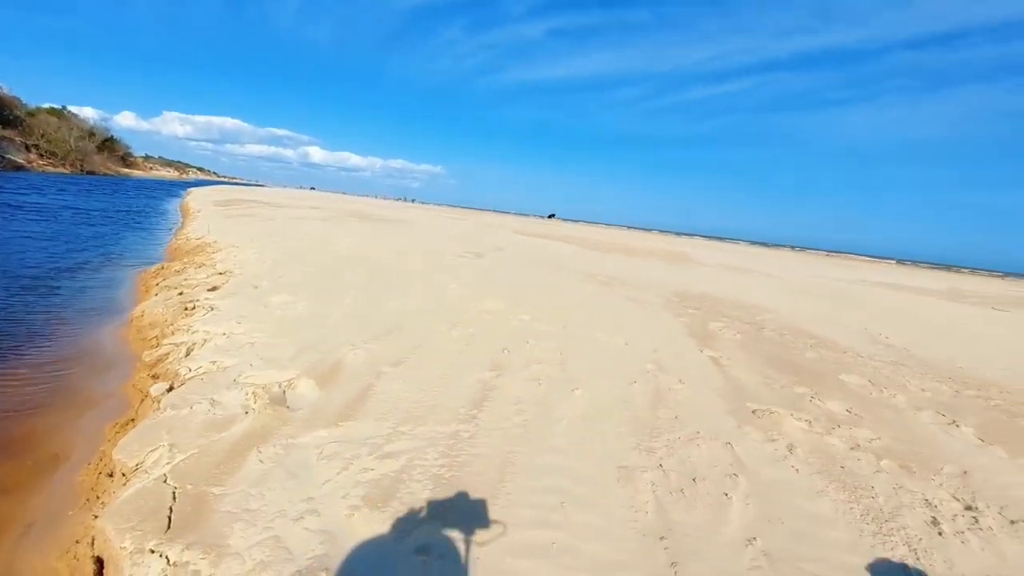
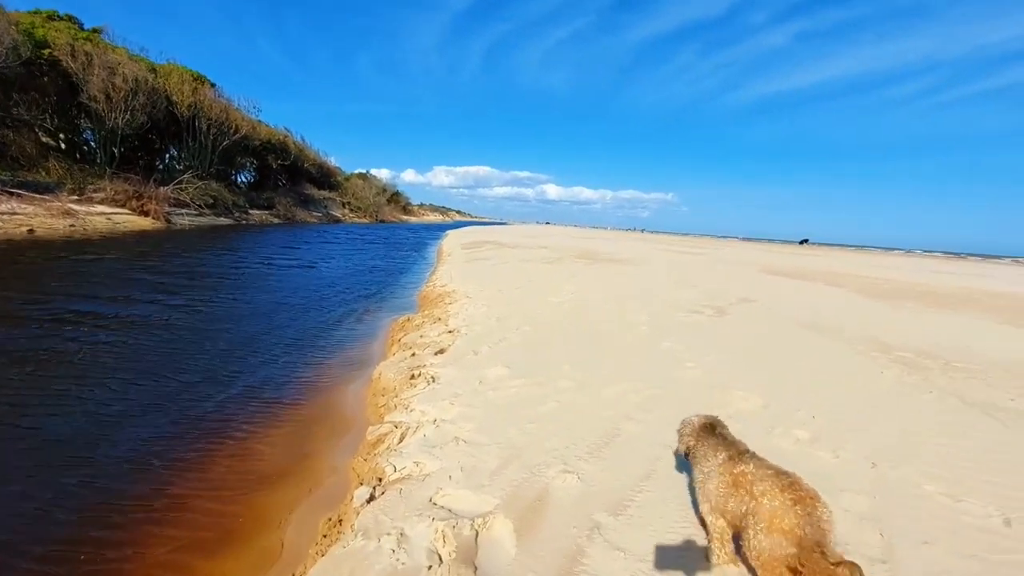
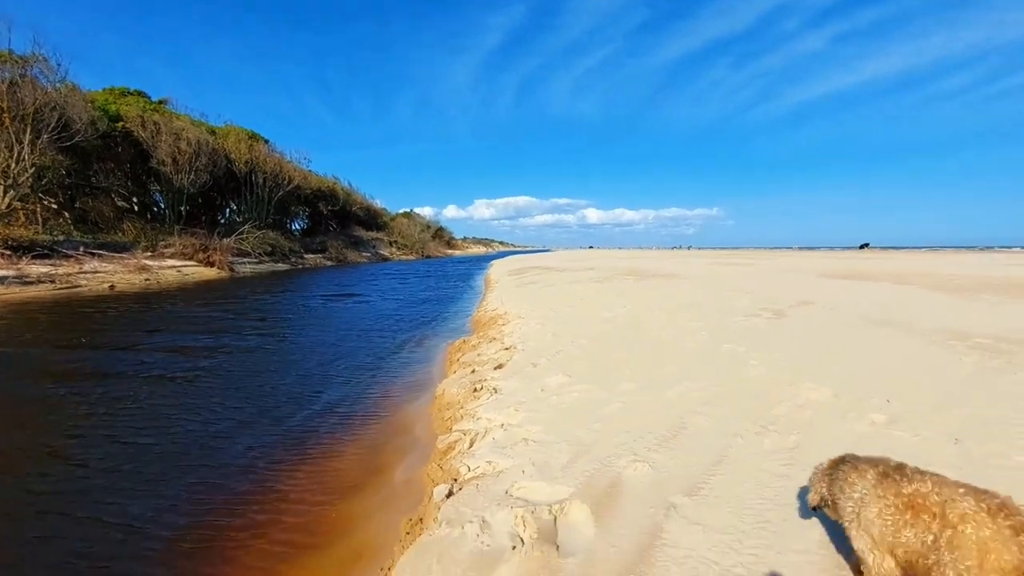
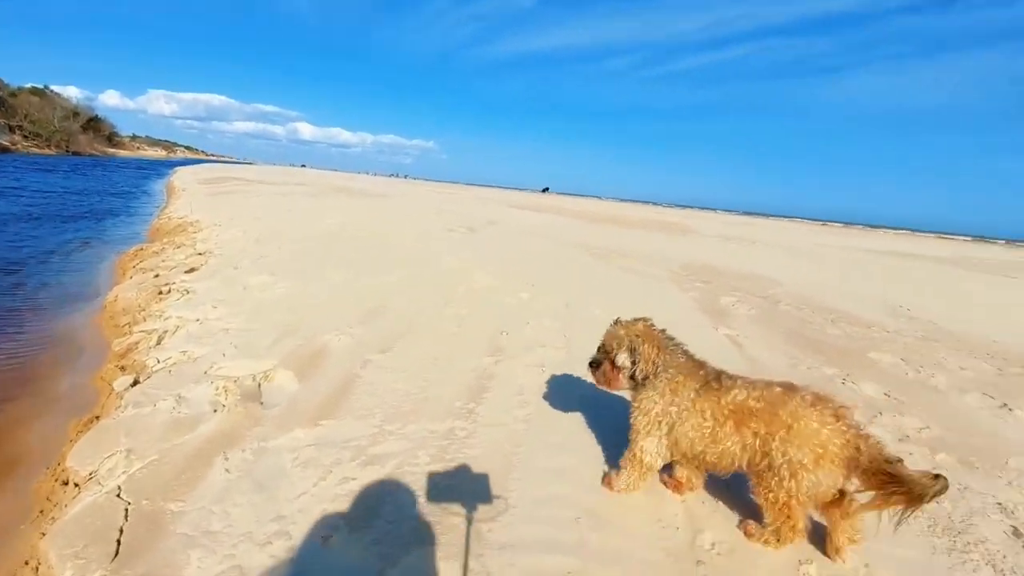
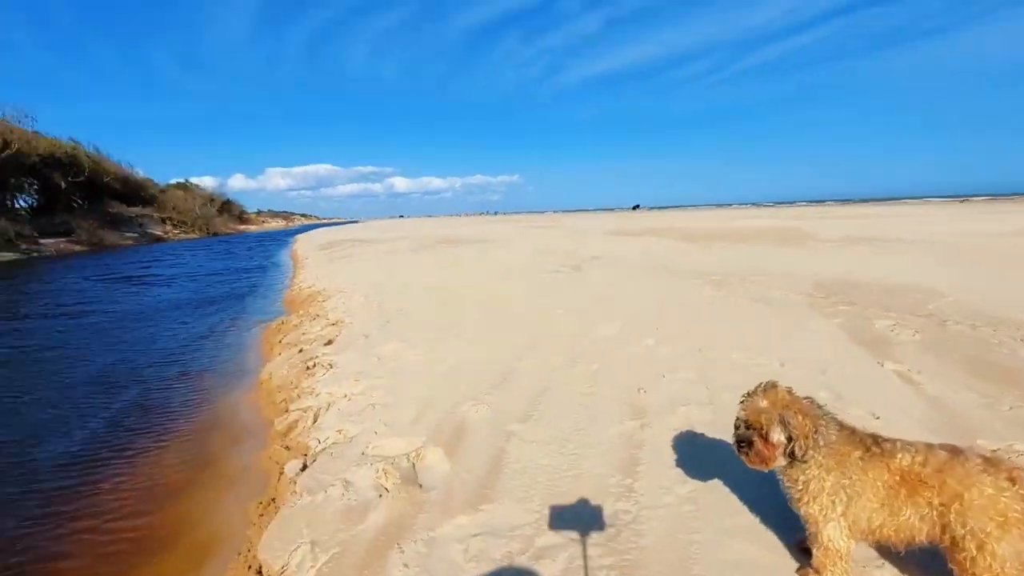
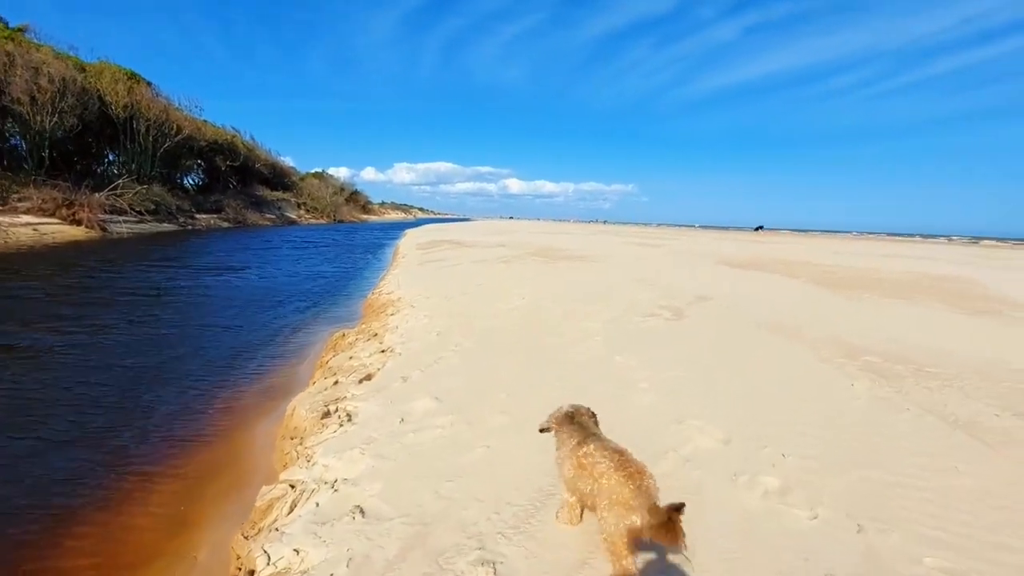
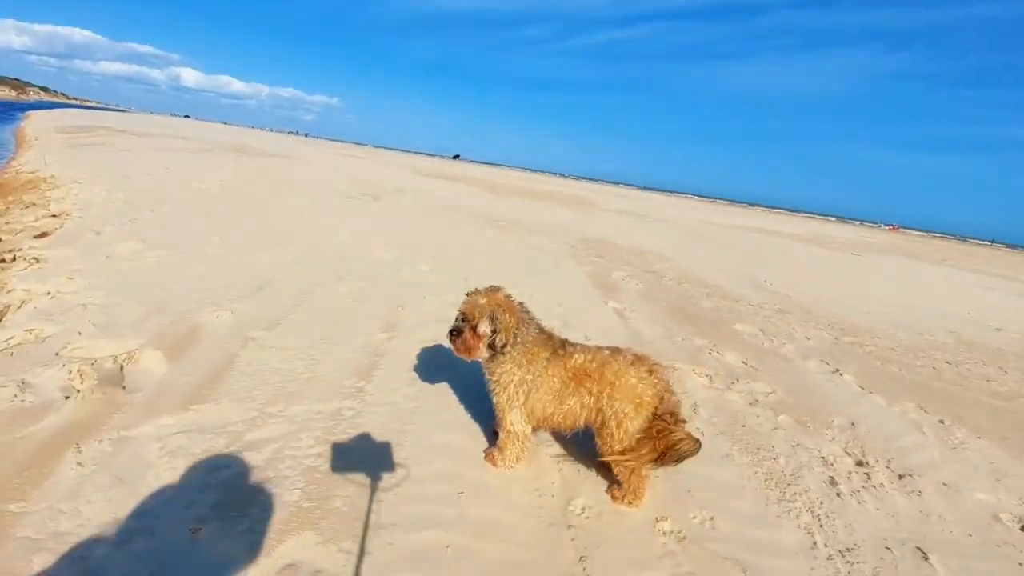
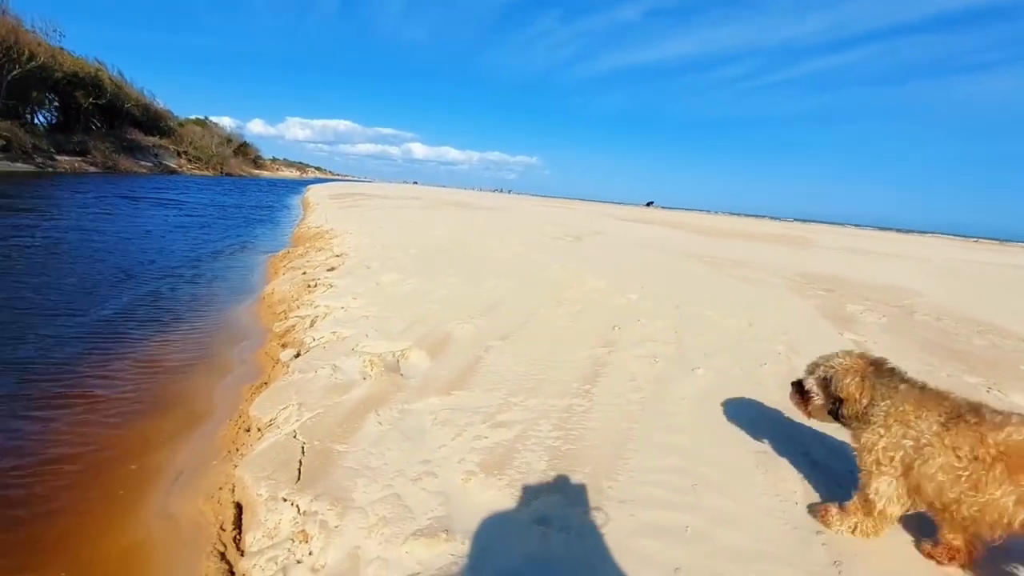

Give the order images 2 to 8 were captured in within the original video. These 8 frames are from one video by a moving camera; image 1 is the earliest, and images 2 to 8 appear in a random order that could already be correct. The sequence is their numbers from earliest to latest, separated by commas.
8, 4, 7, 5, 3, 2, 6
